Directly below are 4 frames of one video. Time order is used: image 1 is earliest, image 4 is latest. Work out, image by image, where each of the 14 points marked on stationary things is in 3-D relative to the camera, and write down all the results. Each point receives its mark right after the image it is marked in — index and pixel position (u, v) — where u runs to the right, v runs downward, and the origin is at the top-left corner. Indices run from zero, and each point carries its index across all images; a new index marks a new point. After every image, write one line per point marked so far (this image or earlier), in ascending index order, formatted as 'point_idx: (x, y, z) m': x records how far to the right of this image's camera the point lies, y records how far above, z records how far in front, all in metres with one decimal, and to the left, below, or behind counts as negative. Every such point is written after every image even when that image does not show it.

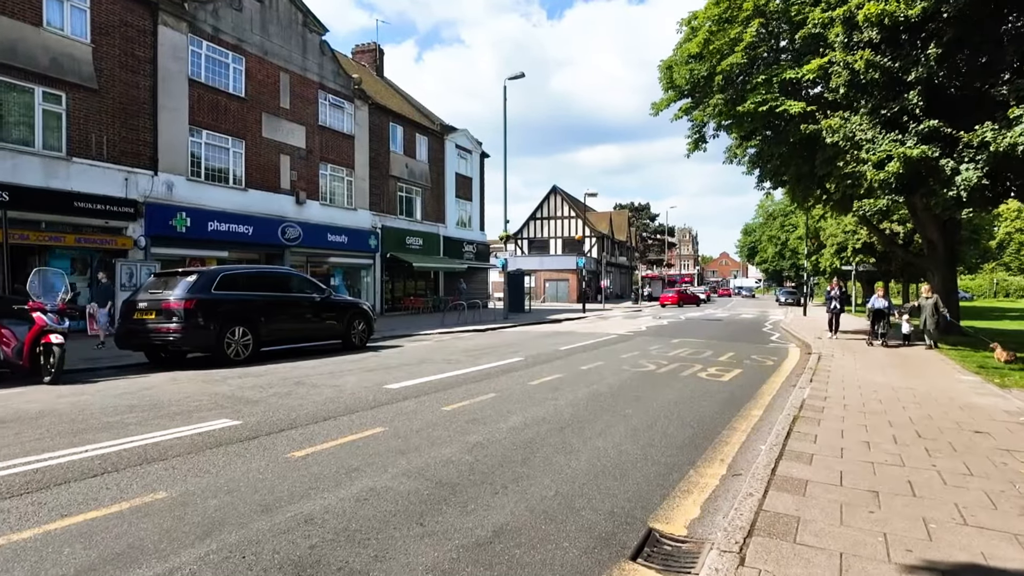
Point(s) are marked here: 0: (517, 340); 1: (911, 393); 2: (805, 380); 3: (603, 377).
0: (+0.1, -1.4, +16.2) m
1: (+5.6, -1.5, +8.7) m
2: (+4.7, -1.4, +9.8) m
3: (+1.4, -1.4, +9.7) m
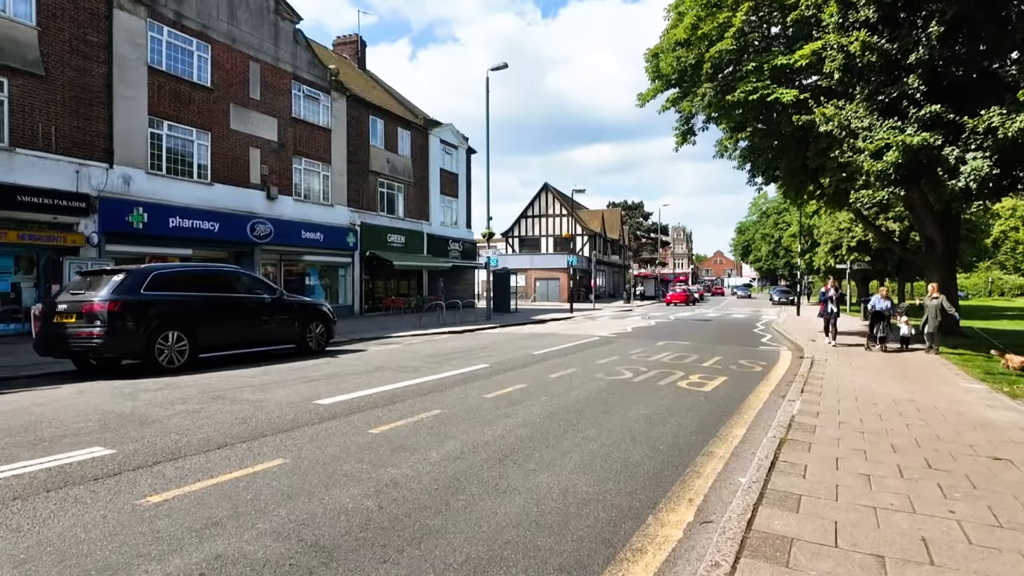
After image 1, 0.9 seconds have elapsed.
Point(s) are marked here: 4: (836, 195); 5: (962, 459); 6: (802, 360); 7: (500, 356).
0: (-0.5, -1.4, +15.2) m
1: (+5.0, -1.5, +7.7) m
2: (+4.1, -1.4, +8.8) m
3: (+0.8, -1.4, +8.7) m
4: (+10.3, +3.0, +19.5) m
5: (+3.8, -1.4, +5.2) m
6: (+6.1, -1.5, +12.9) m
7: (-0.2, -1.3, +12.1) m
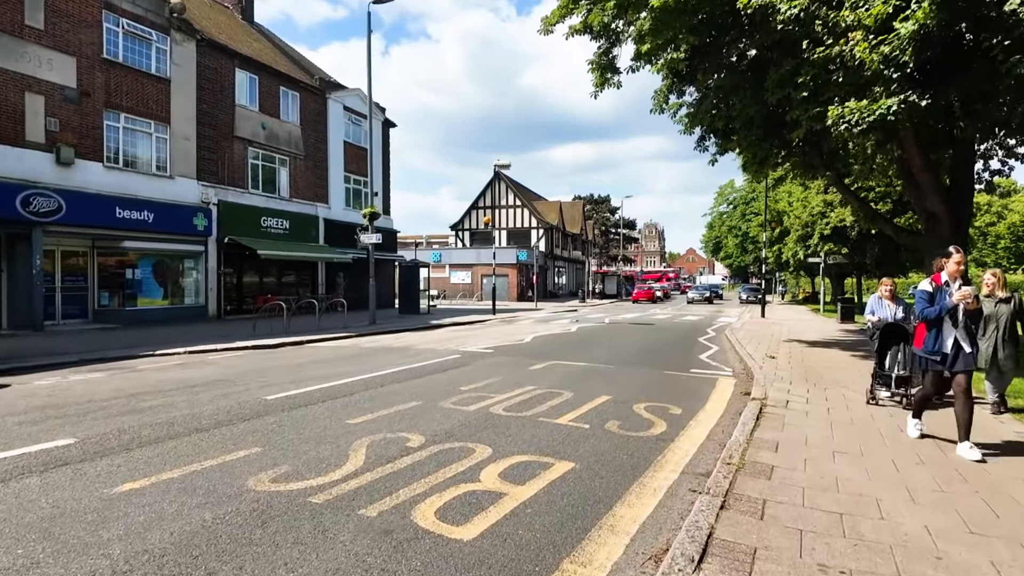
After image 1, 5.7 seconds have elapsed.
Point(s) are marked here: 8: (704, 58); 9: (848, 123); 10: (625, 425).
0: (-3.8, -1.2, +9.6) m
1: (+2.0, -1.4, +2.4) m
2: (+1.0, -1.3, +3.4) m
3: (-2.2, -1.3, +3.2) m
4: (+6.9, +3.1, +14.3) m
5: (+0.9, -1.4, -0.2) m
6: (+2.9, -1.4, +7.5) m
7: (-3.4, -1.2, +6.6) m
8: (+4.1, +4.9, +13.2) m
9: (+4.2, +2.1, +7.7) m
10: (+1.2, -1.4, +6.2) m
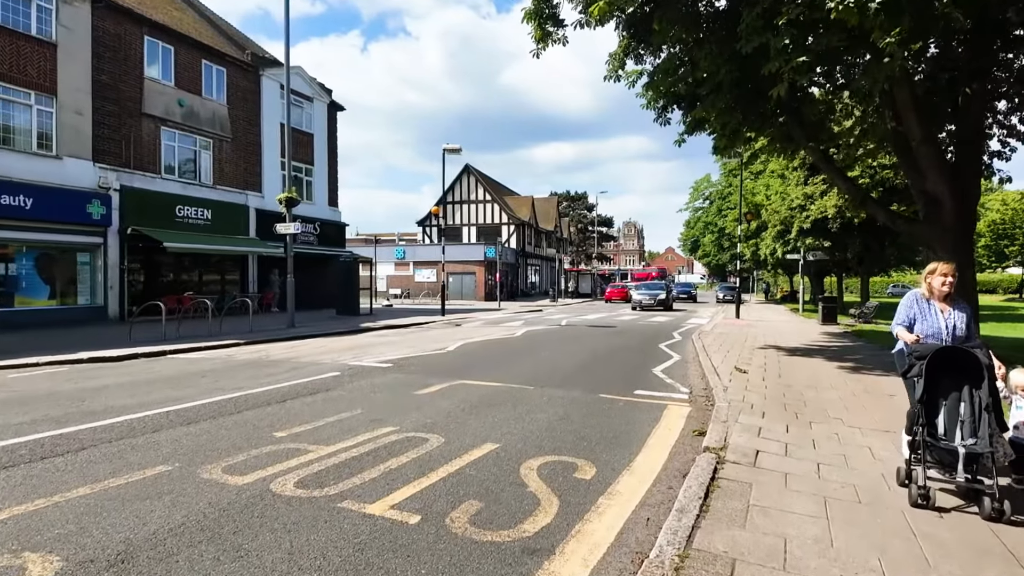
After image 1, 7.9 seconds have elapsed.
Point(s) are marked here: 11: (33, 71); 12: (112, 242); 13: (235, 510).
0: (-5.2, -1.2, +7.0) m
1: (+0.9, -1.3, -0.1) m
2: (-0.2, -1.3, +0.9) m
3: (-3.4, -1.3, +0.6) m
4: (+5.3, +3.1, +12.0) m
5: (-0.2, -1.3, -2.7) m
6: (+1.6, -1.4, +5.1) m
7: (-4.7, -1.2, +4.0) m
8: (+2.6, +5.0, +10.8) m
9: (+2.8, +2.1, +5.3) m
10: (-0.1, -1.4, +3.8) m
11: (-13.5, +6.1, +17.4) m
12: (-12.5, +1.4, +19.3) m
13: (-1.5, -1.3, +3.5) m
